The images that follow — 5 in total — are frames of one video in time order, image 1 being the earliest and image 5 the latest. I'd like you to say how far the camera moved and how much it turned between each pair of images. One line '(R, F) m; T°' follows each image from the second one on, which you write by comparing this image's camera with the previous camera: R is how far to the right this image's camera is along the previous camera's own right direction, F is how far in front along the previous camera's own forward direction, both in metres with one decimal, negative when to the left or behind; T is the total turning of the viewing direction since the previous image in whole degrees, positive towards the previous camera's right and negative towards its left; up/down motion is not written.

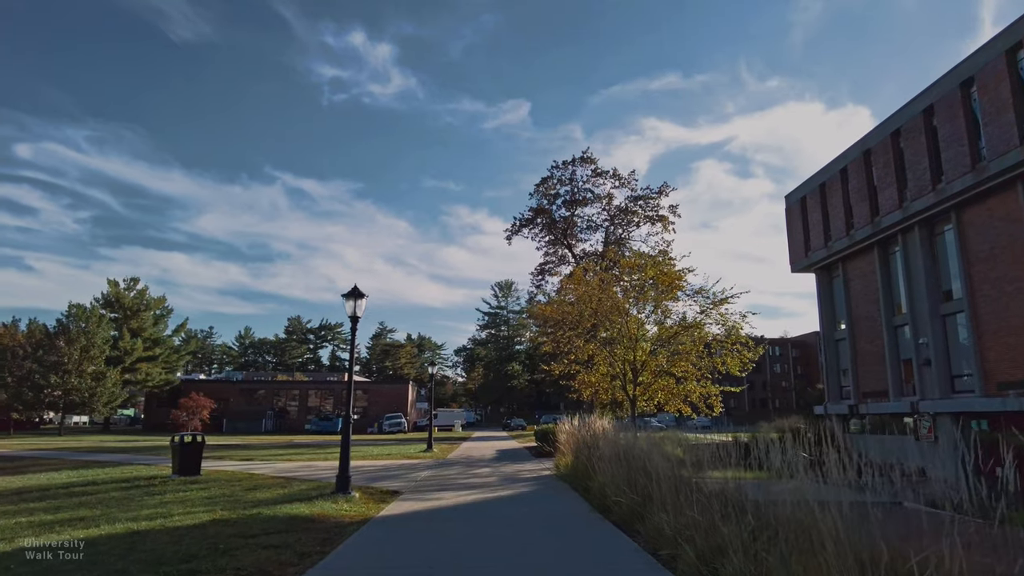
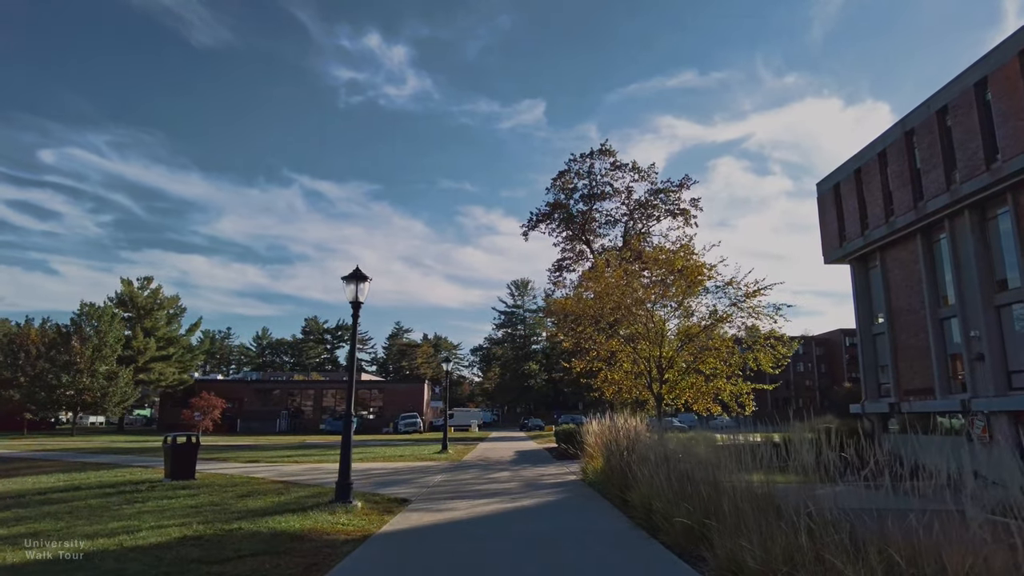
(-0.1, +1.1) m; -1°
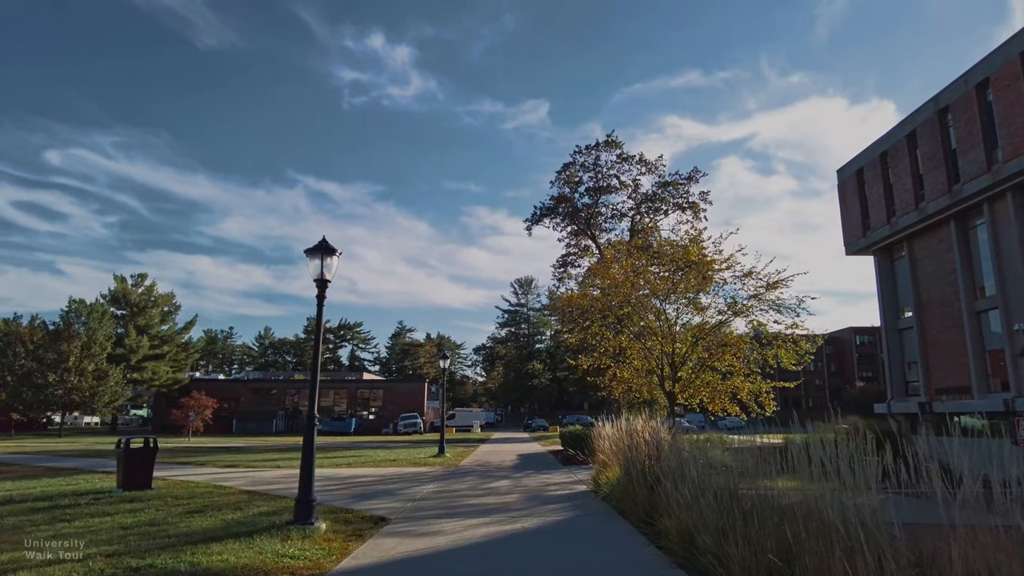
(+0.1, +1.5) m; 0°
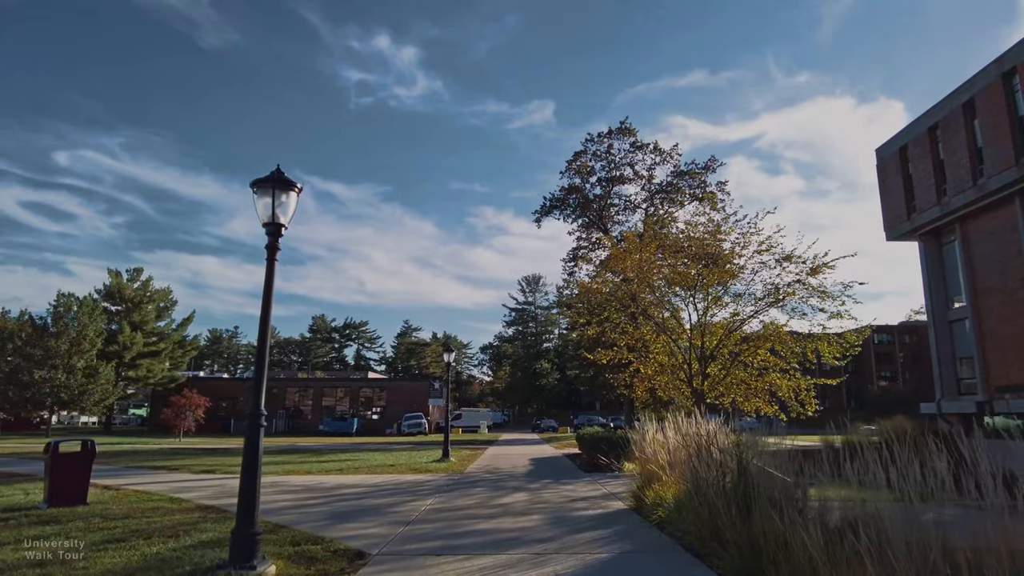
(-0.2, +2.0) m; -1°
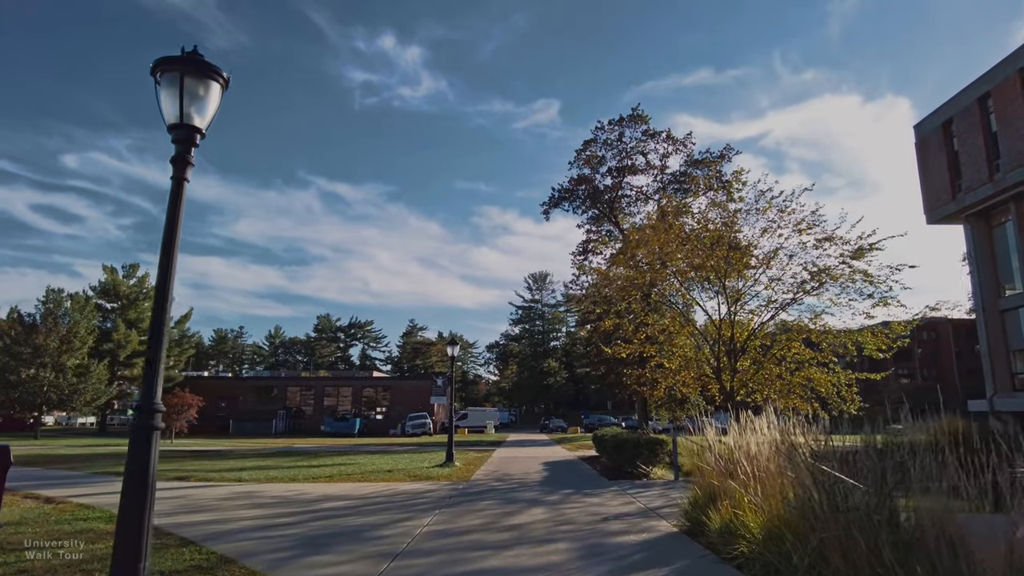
(-0.1, +1.7) m; -1°
